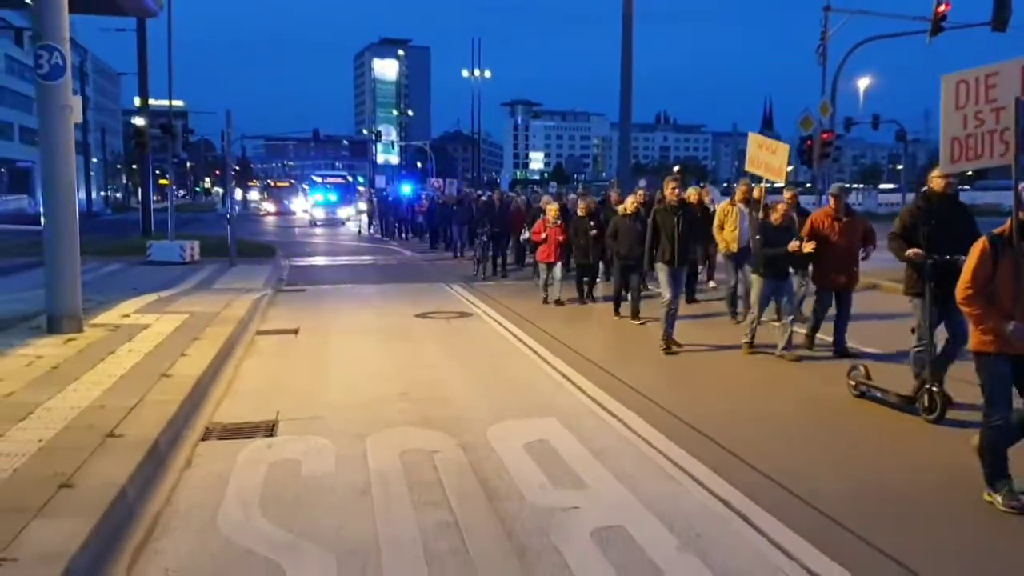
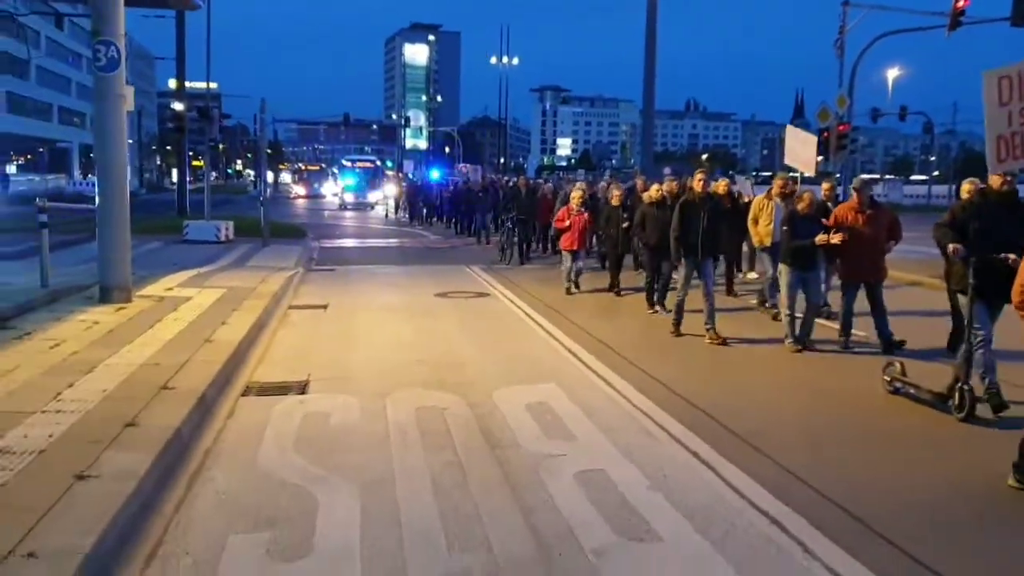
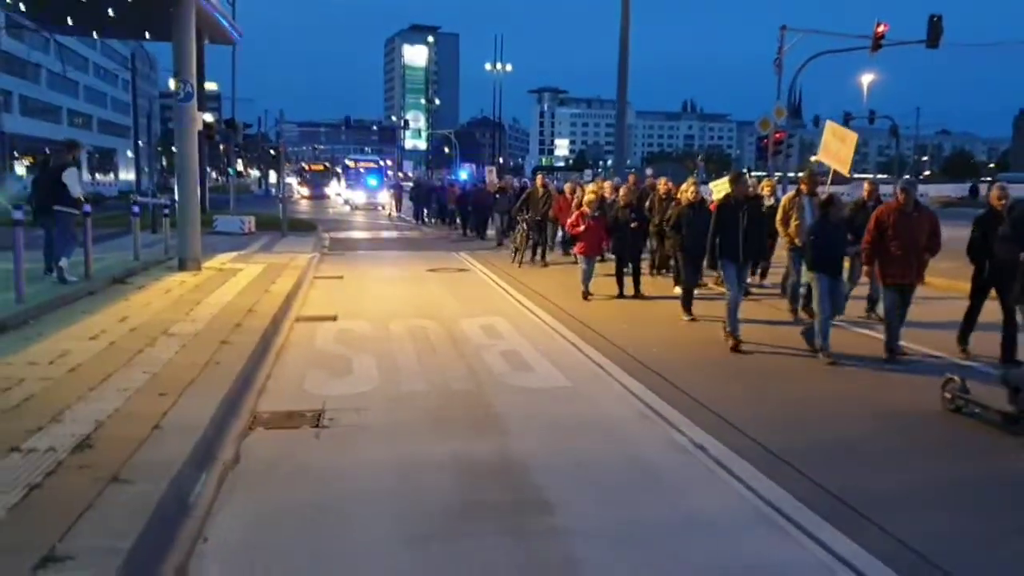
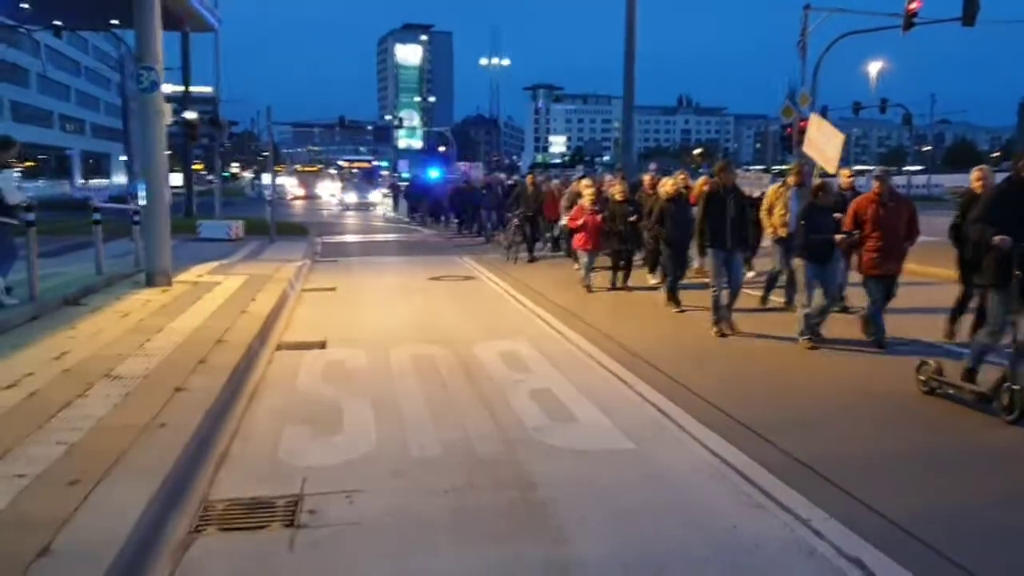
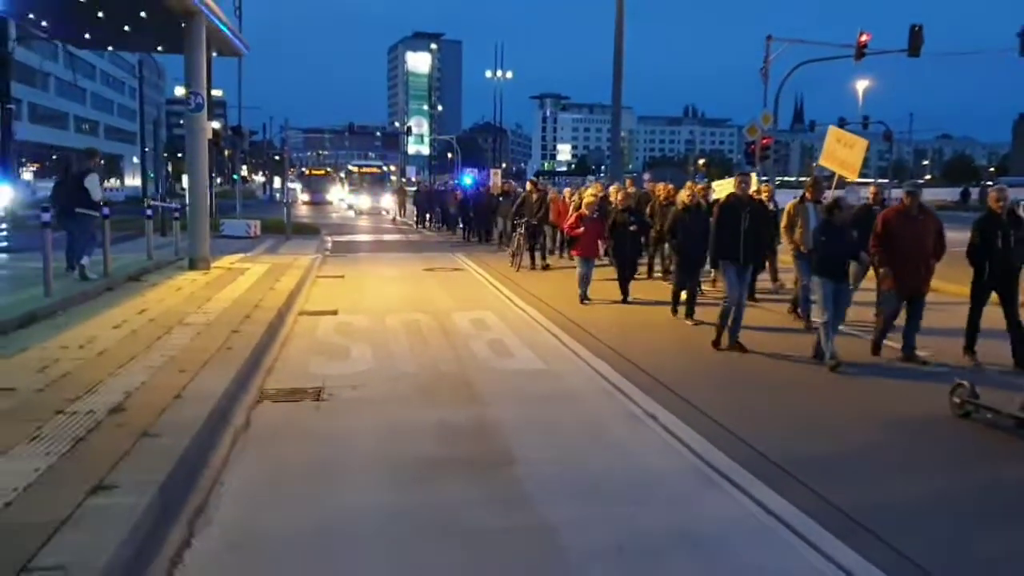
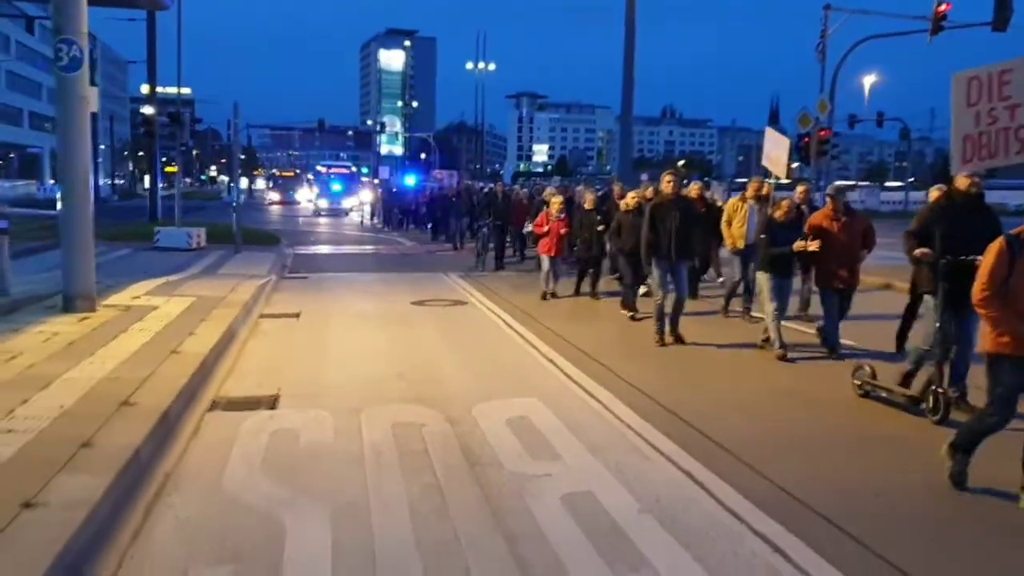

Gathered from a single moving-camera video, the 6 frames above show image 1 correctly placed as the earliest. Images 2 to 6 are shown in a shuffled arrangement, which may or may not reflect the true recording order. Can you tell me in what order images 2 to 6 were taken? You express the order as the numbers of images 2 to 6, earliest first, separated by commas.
6, 2, 4, 3, 5
